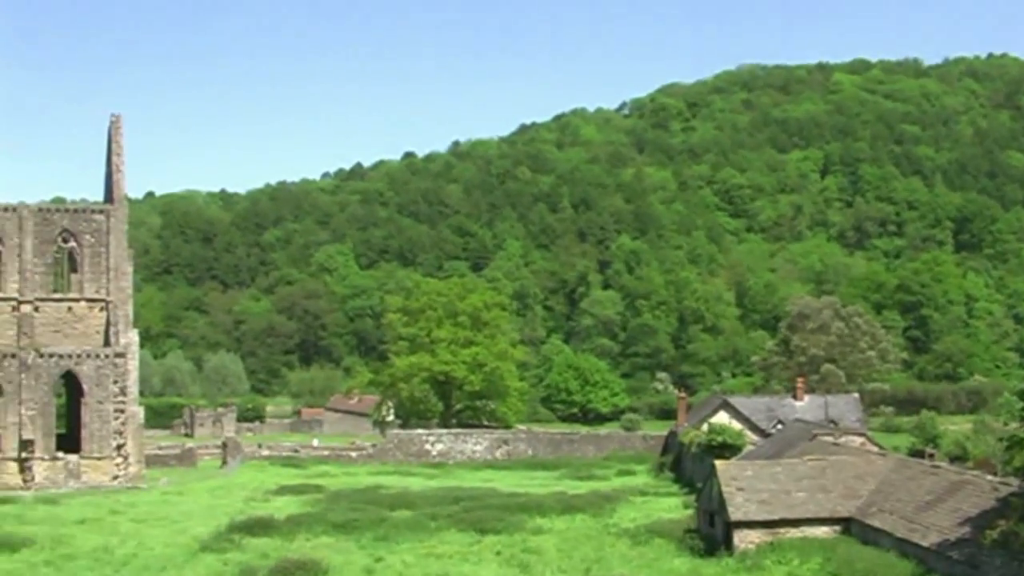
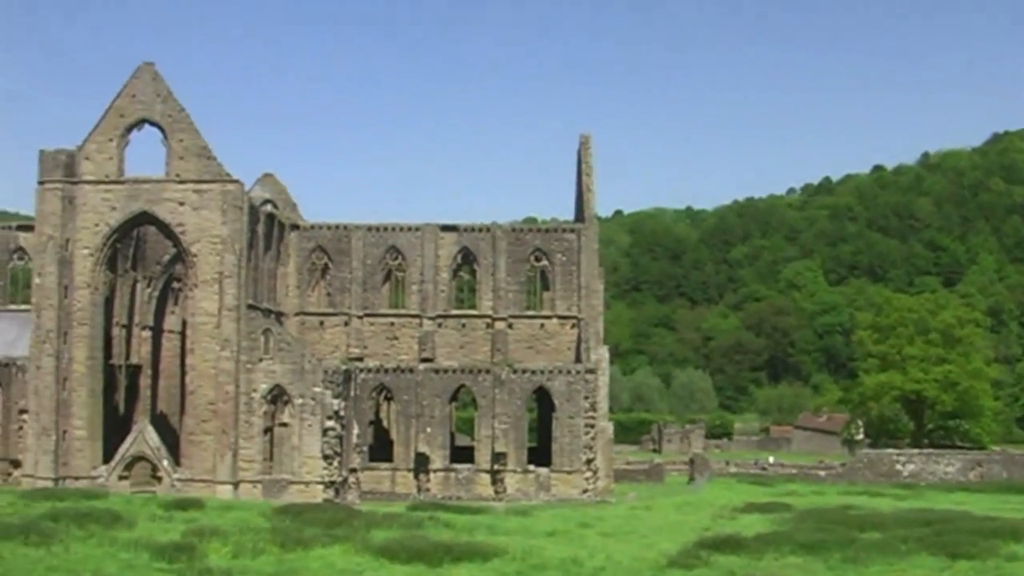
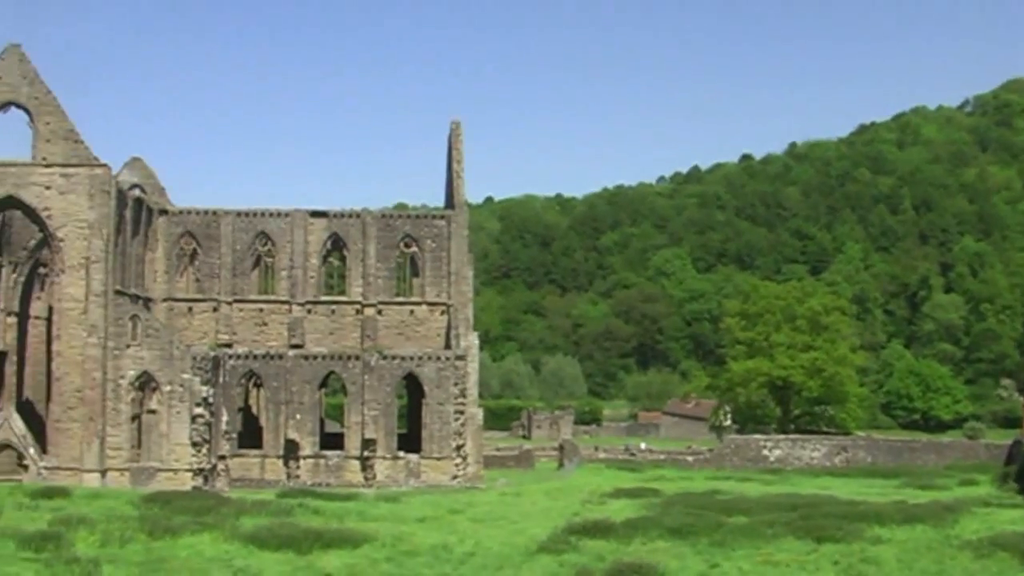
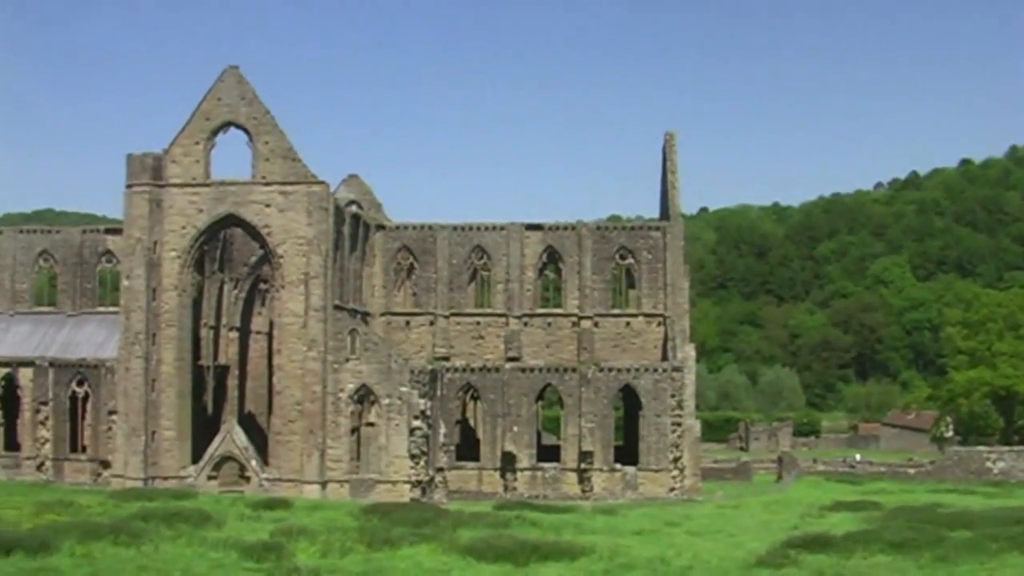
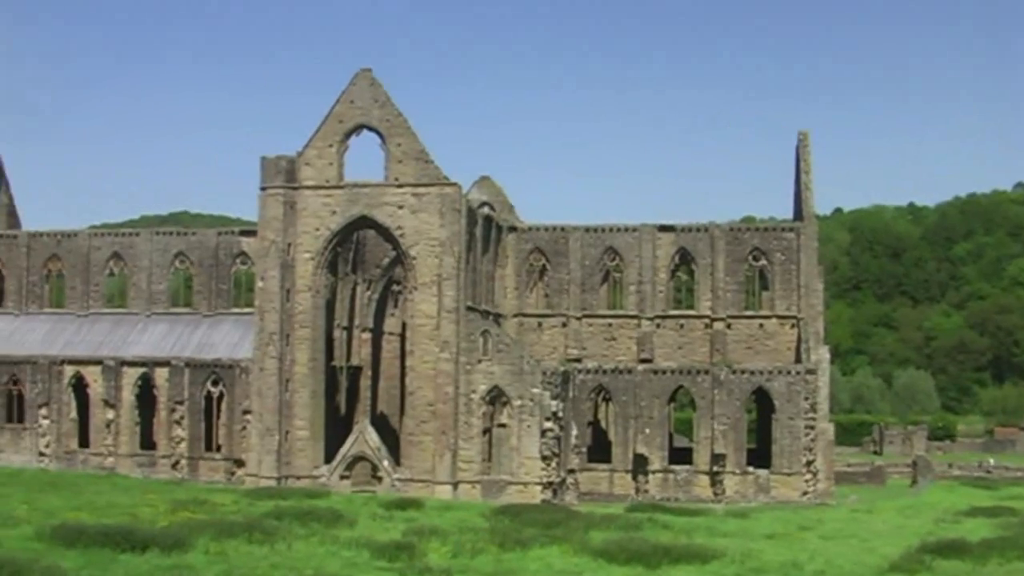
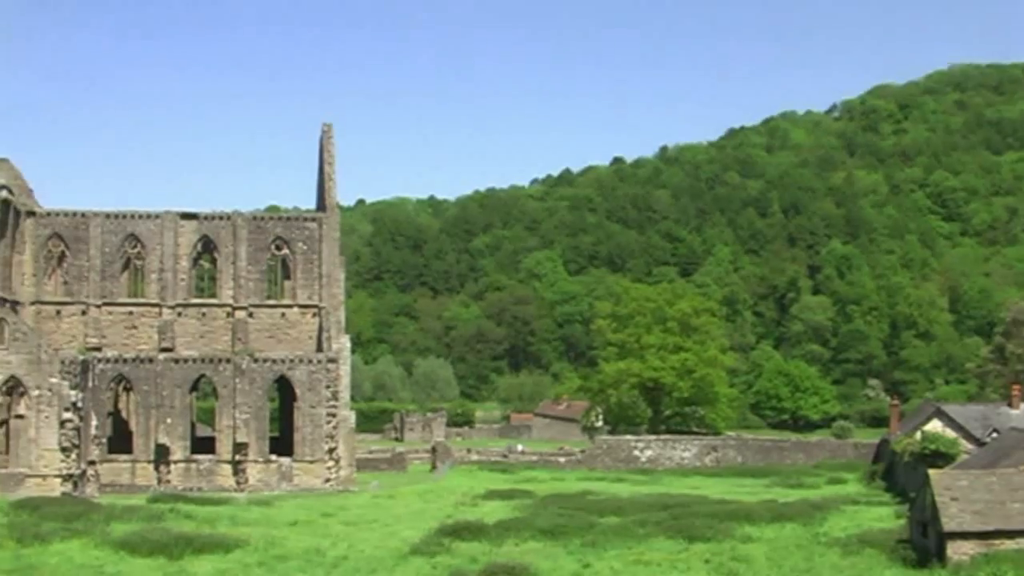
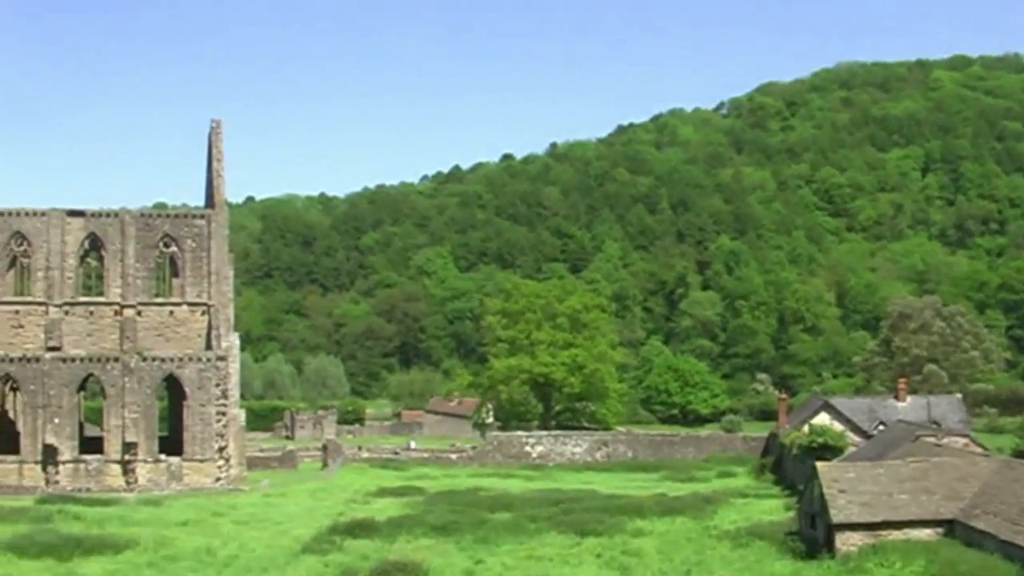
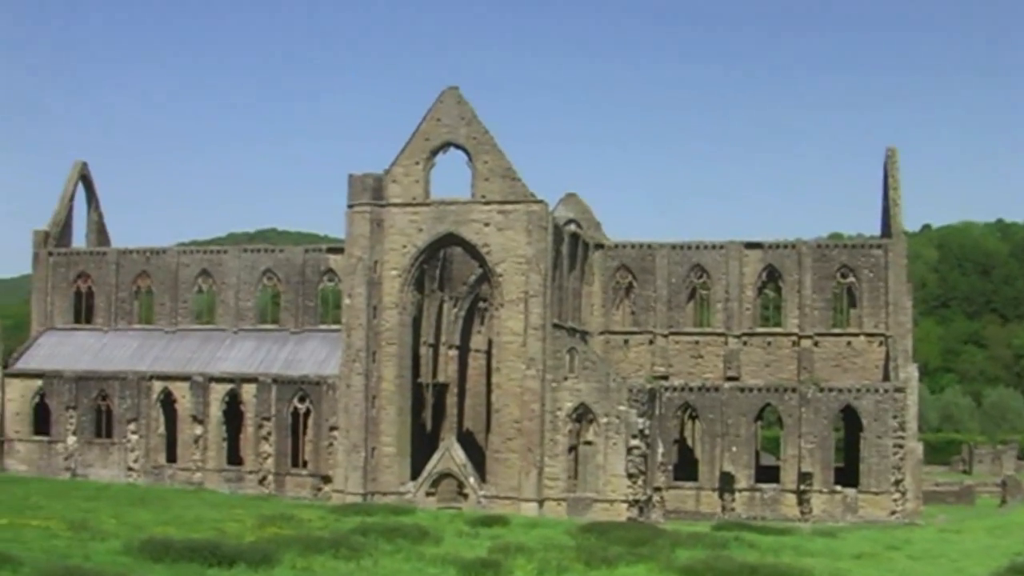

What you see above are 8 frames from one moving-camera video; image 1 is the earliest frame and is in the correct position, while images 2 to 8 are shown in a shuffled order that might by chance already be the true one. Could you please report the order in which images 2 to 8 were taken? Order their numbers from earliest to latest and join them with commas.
7, 6, 3, 2, 4, 5, 8
